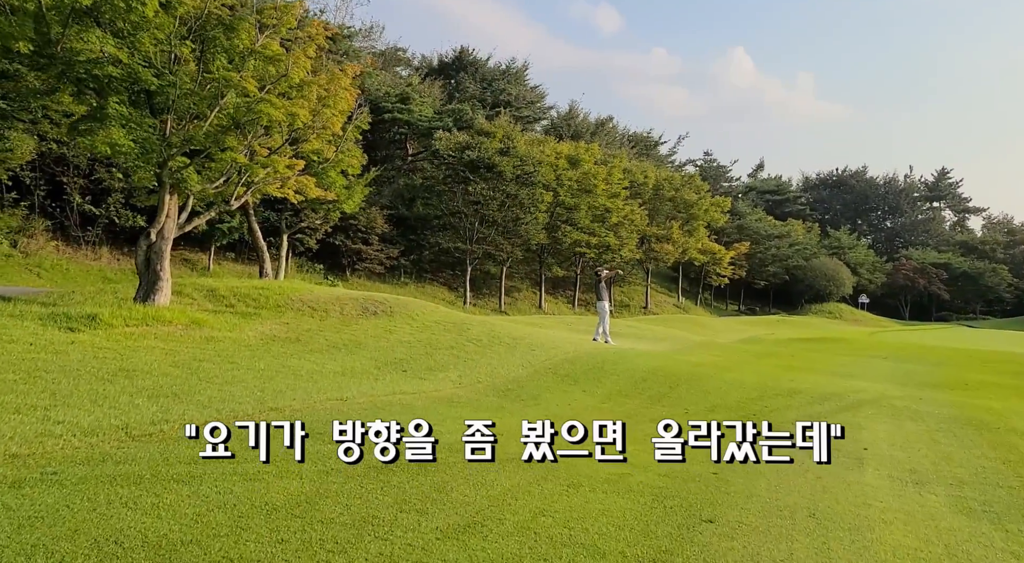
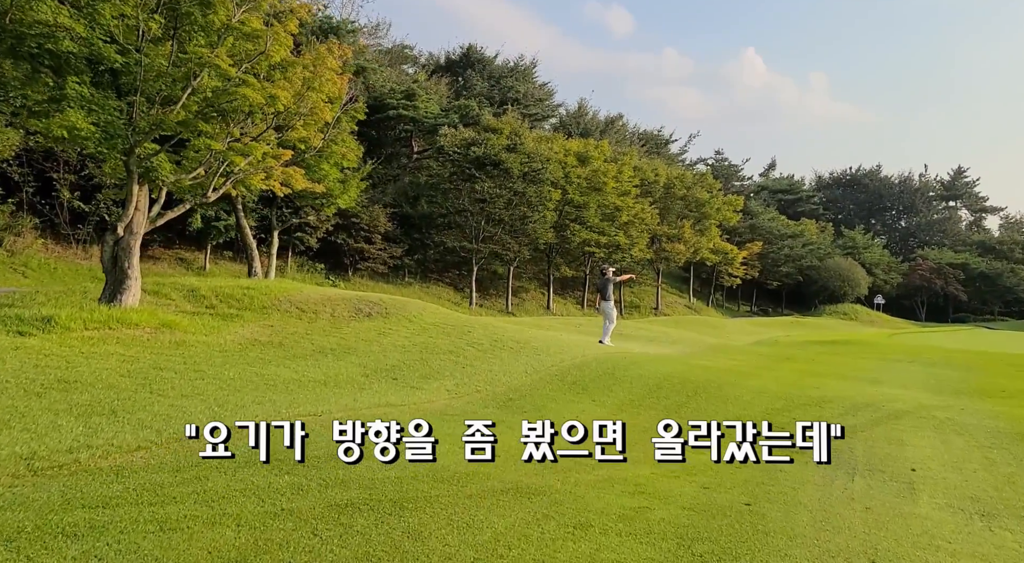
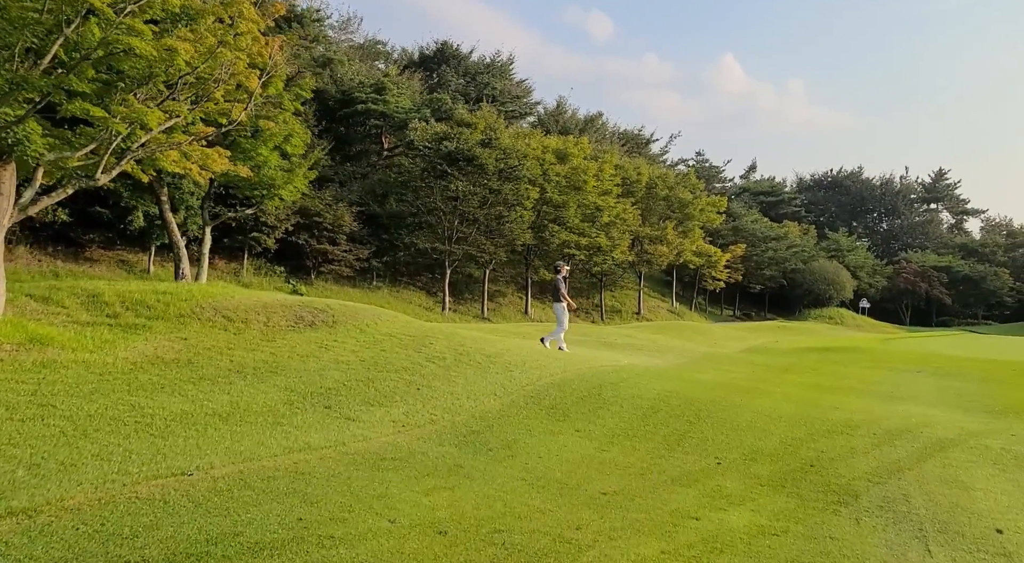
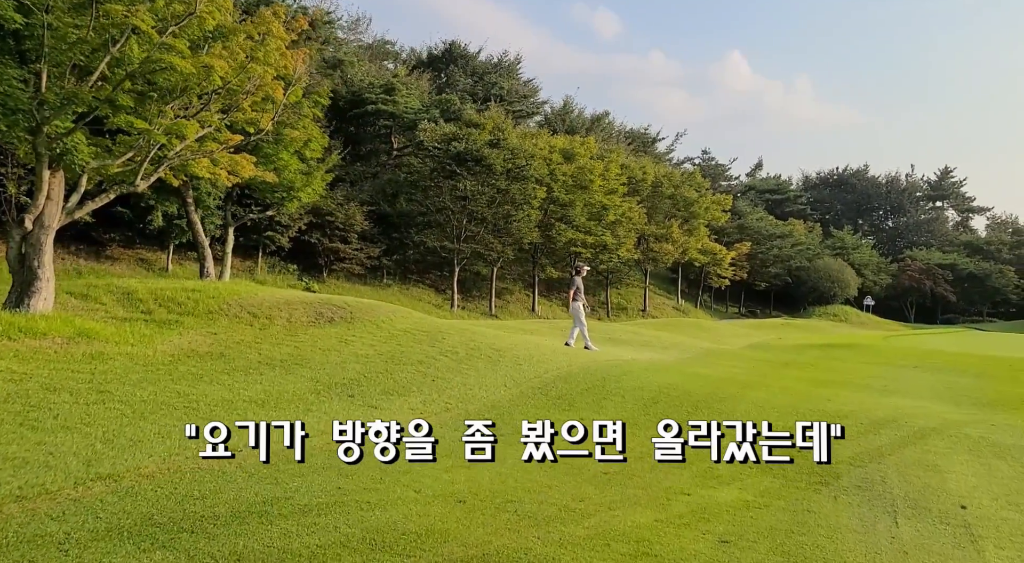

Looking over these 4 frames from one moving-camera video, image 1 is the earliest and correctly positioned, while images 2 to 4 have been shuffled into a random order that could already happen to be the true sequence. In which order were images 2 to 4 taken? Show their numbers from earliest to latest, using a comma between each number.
2, 4, 3
